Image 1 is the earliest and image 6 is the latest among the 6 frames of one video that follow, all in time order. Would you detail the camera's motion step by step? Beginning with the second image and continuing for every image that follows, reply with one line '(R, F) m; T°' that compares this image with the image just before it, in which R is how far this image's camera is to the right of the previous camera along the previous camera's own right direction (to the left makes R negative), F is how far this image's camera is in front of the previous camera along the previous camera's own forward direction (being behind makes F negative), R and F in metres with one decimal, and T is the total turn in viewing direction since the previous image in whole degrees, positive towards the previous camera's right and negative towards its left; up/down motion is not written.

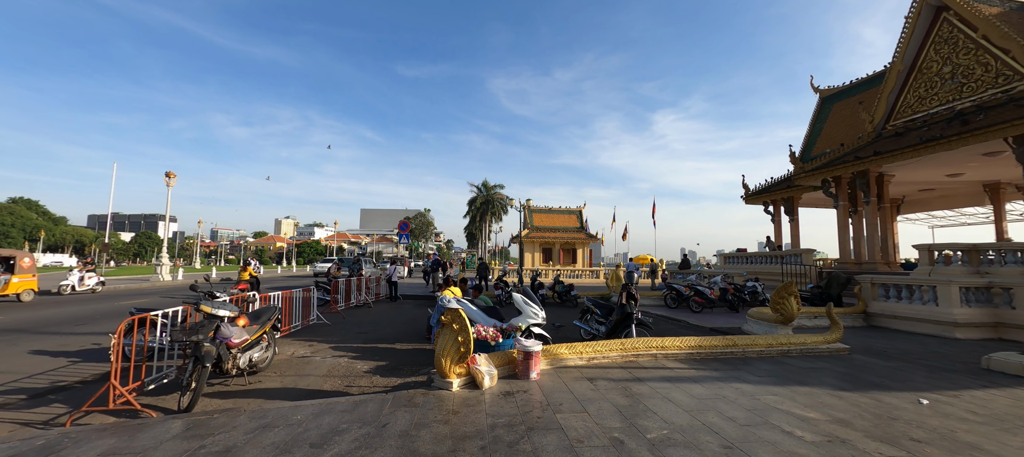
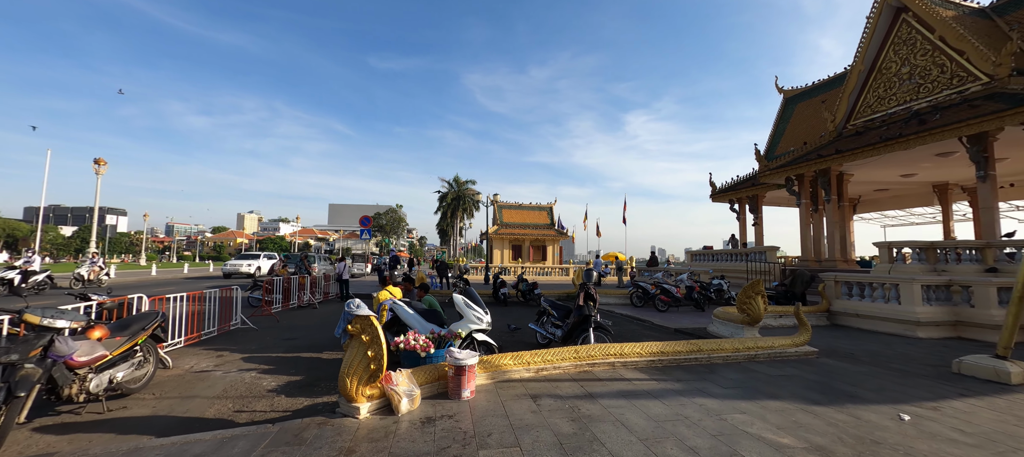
(+0.4, +0.6) m; +4°
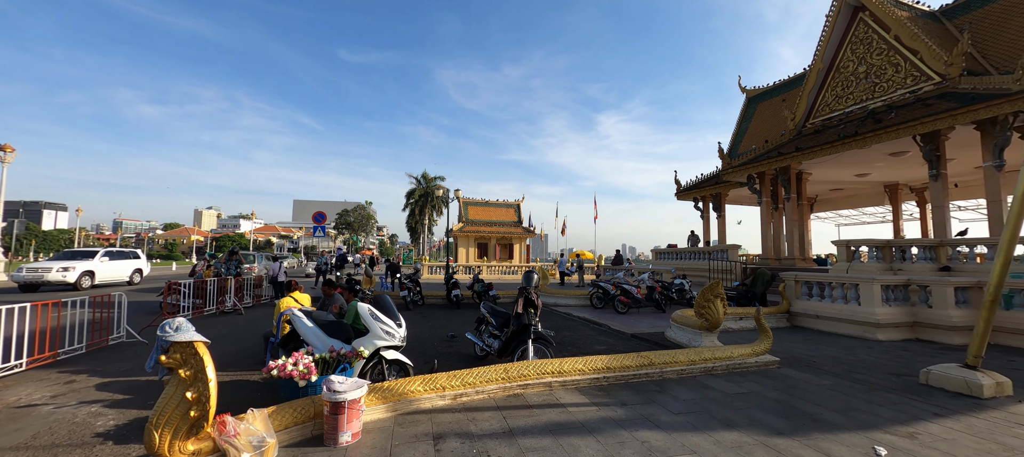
(+0.5, +0.7) m; +4°
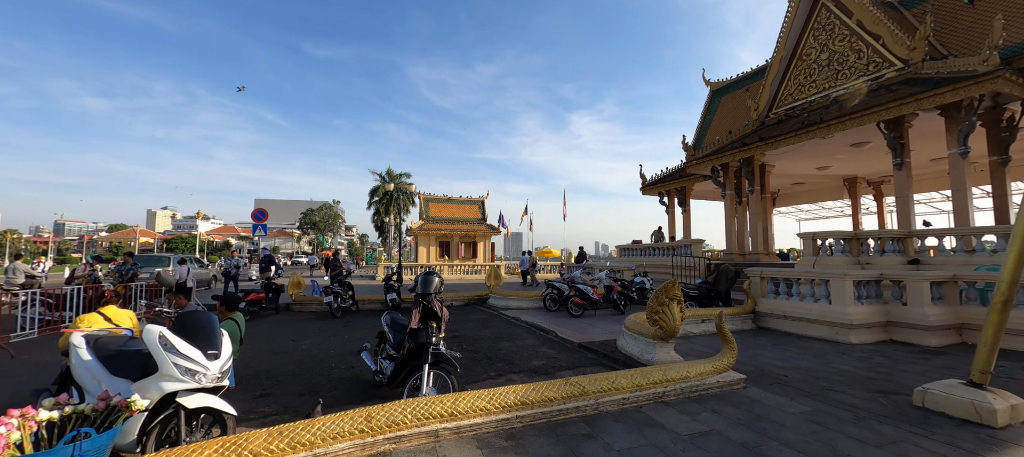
(+0.7, +1.0) m; +4°
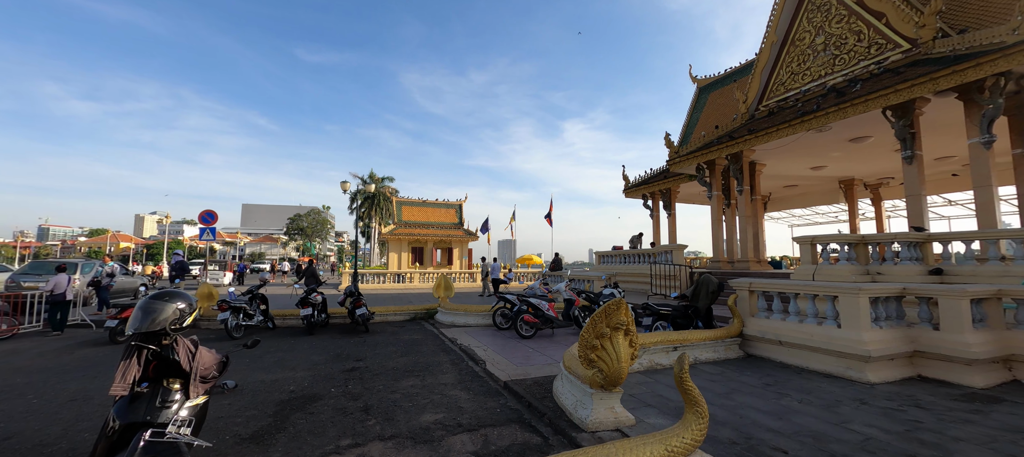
(+1.0, +1.4) m; +1°
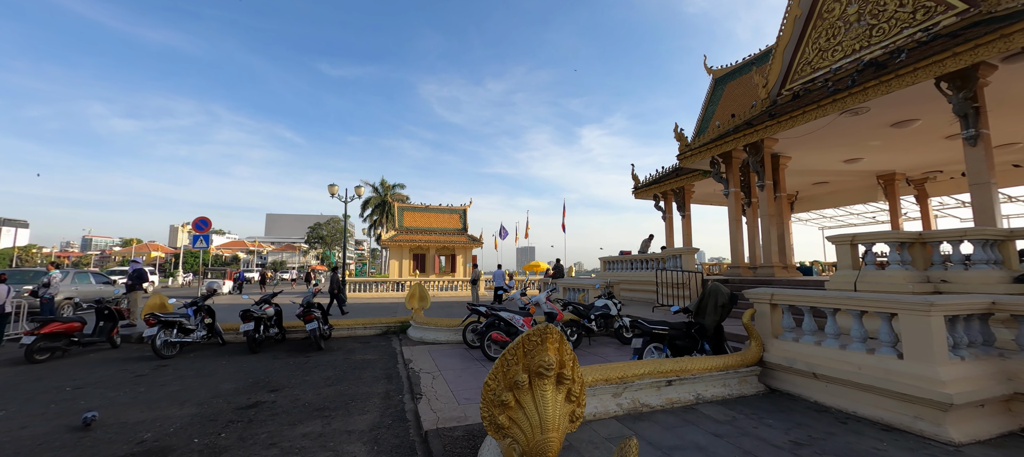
(+0.8, +1.1) m; -3°
